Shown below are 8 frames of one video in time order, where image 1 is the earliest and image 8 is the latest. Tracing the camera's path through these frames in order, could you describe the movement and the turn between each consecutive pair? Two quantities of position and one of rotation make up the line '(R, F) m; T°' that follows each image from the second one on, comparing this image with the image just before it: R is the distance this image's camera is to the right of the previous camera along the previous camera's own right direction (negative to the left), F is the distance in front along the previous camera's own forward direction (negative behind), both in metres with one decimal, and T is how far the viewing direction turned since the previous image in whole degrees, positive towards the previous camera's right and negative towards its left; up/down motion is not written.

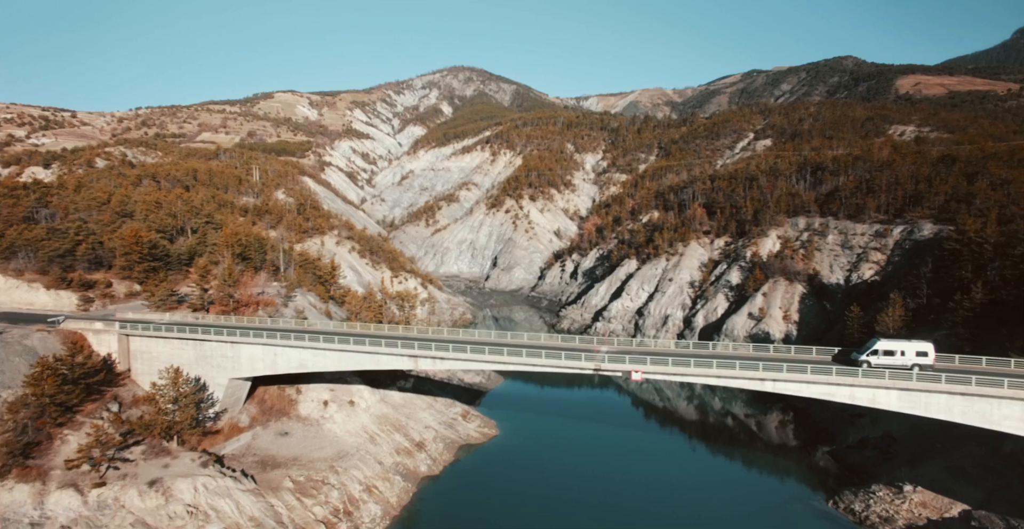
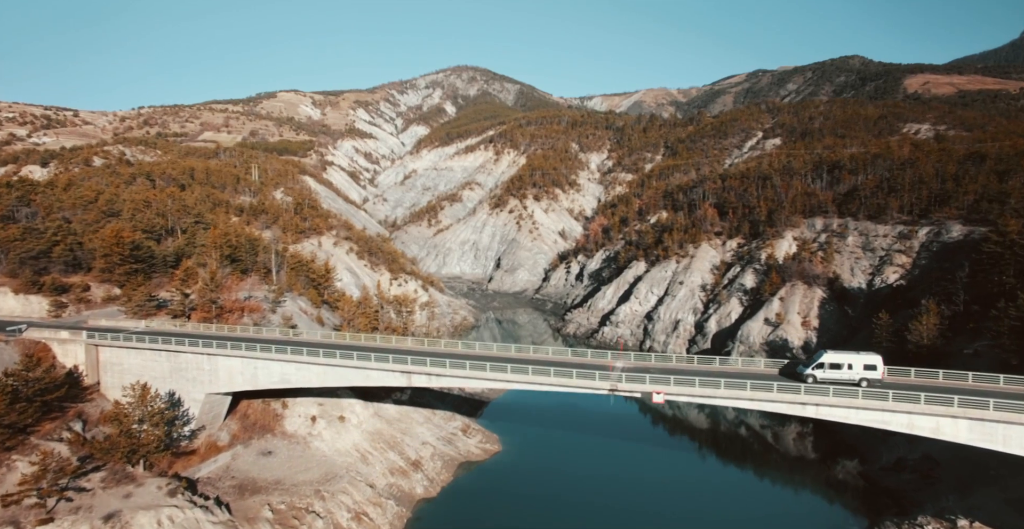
(0.0, +3.6) m; 0°
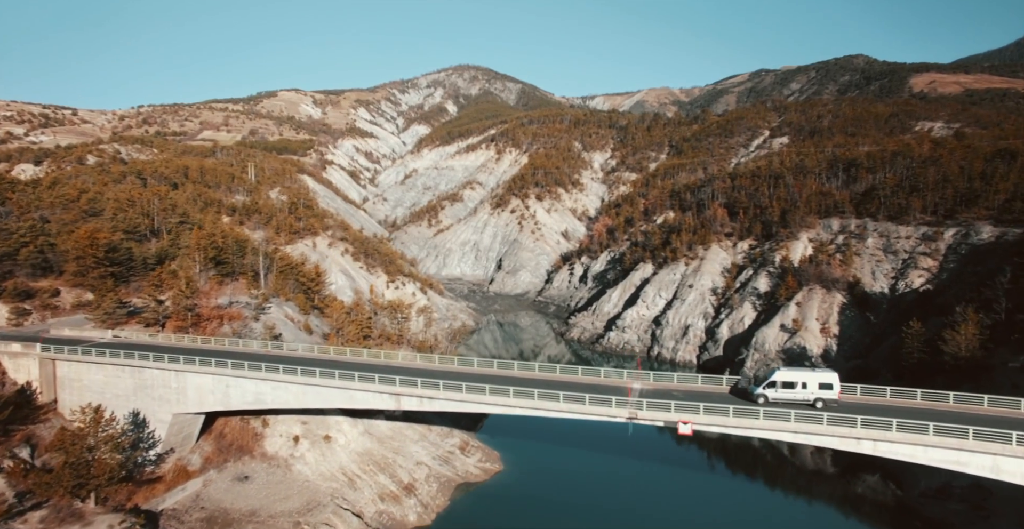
(-0.1, +3.8) m; 0°
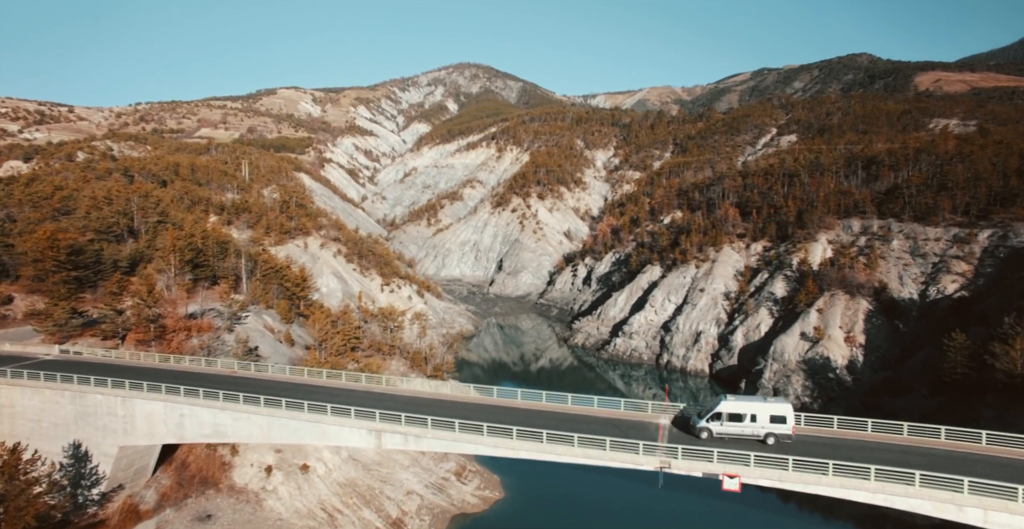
(-0.1, +4.6) m; 0°
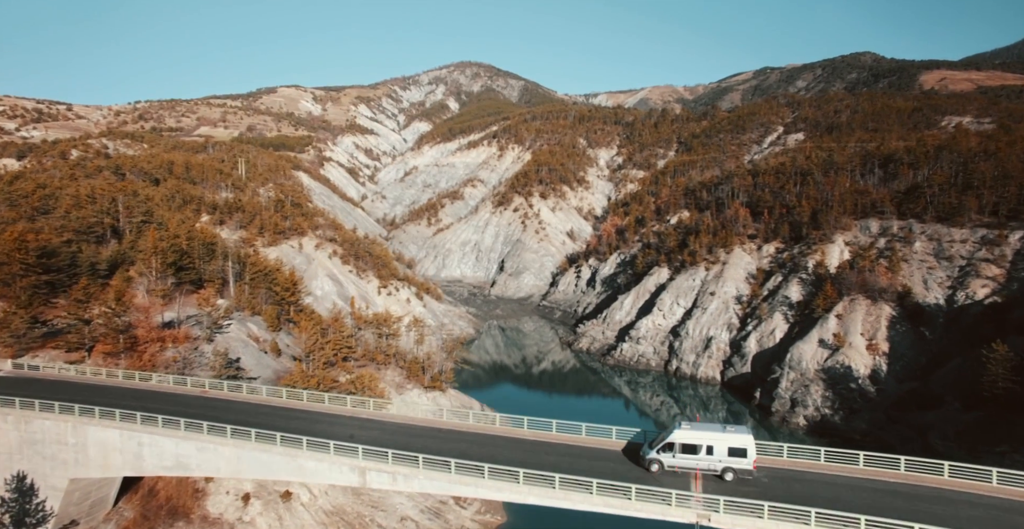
(-0.1, +3.4) m; 0°
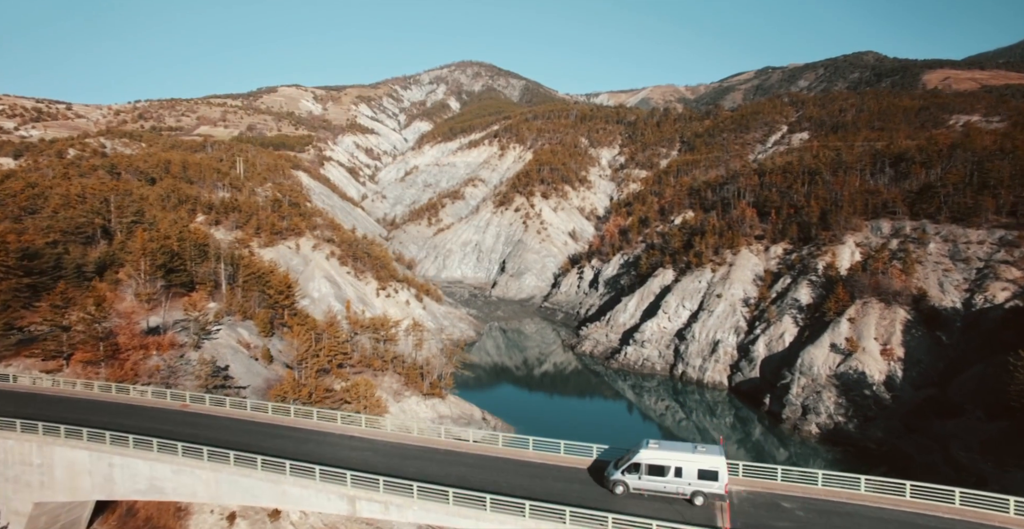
(-0.1, +1.9) m; 0°
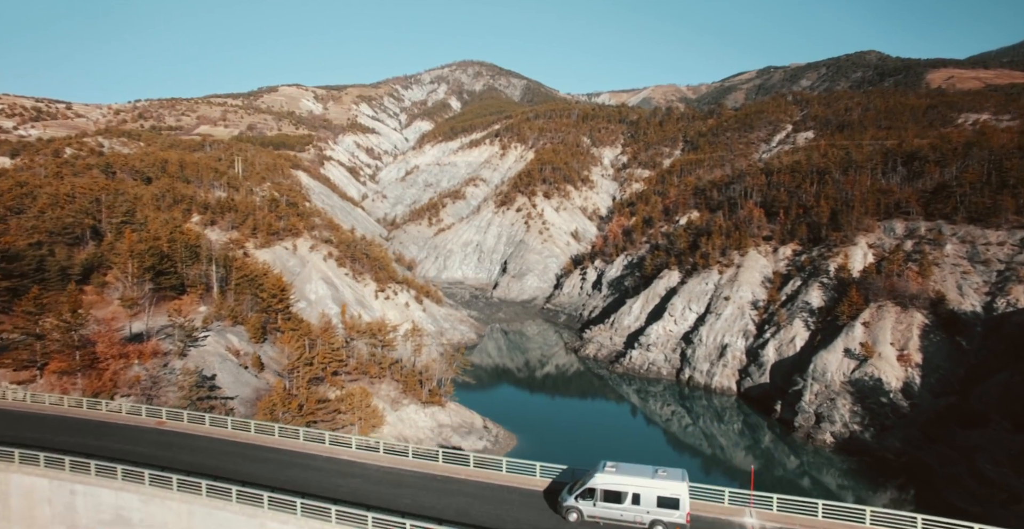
(-0.1, +2.0) m; 0°
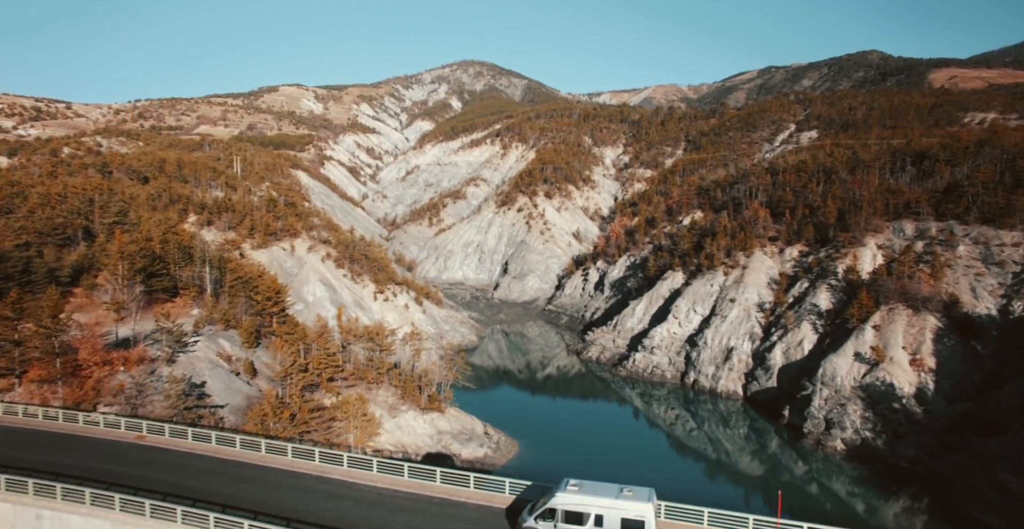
(-0.1, +1.4) m; 0°
